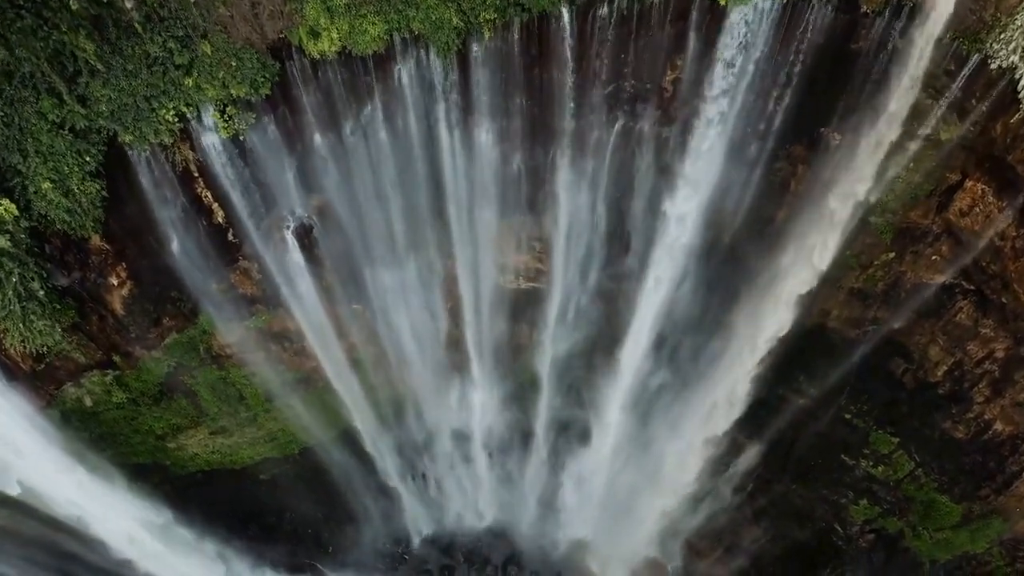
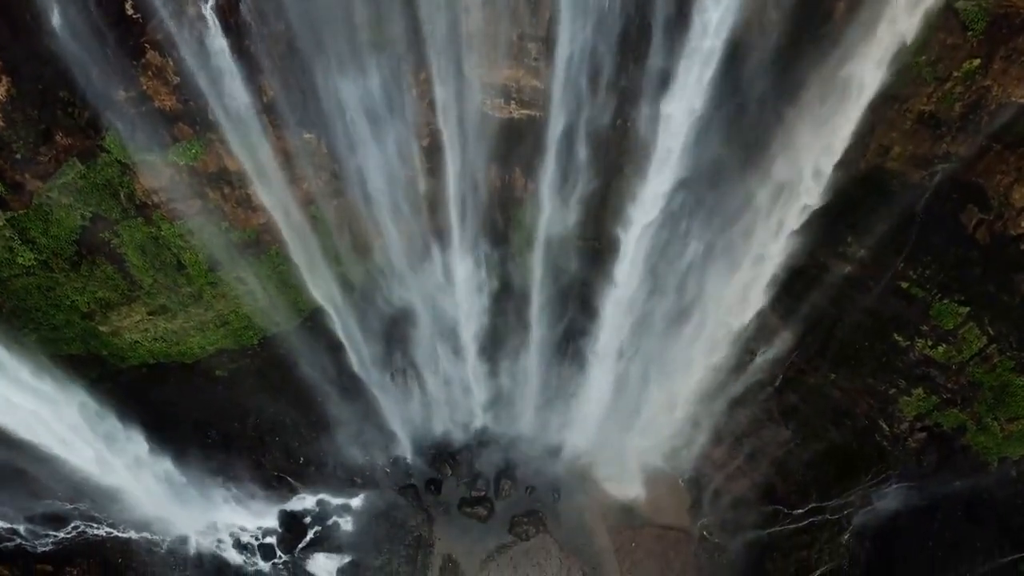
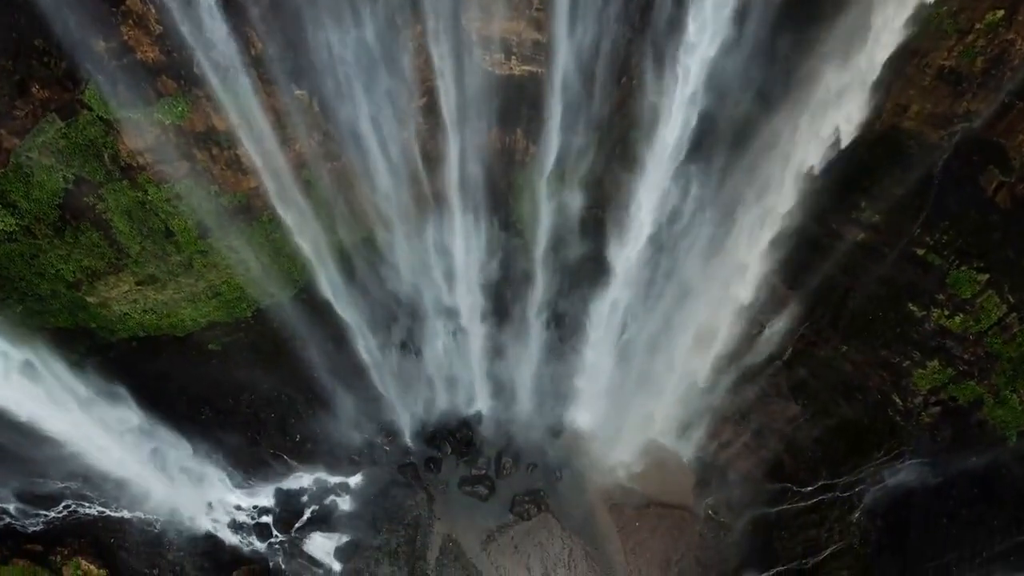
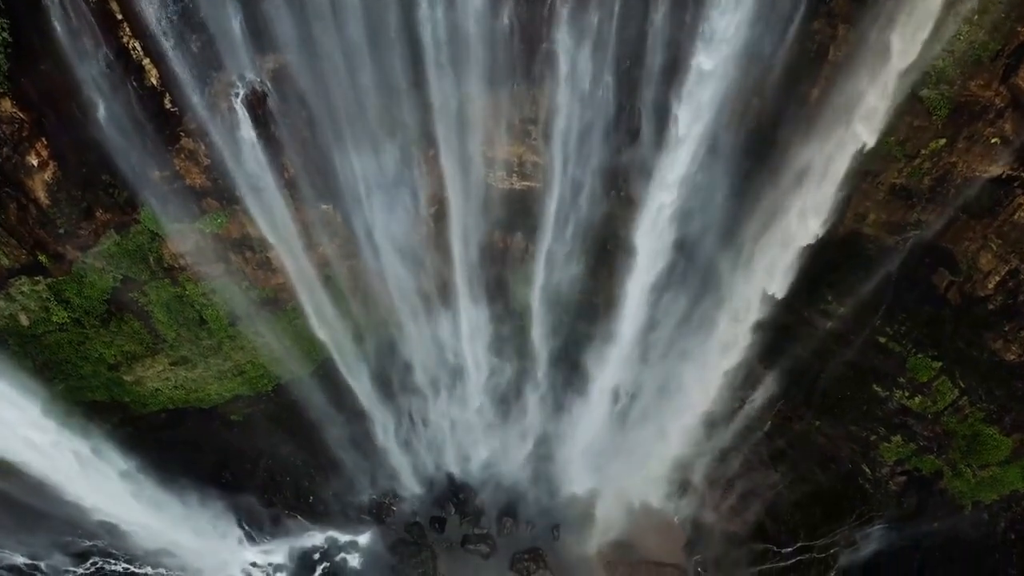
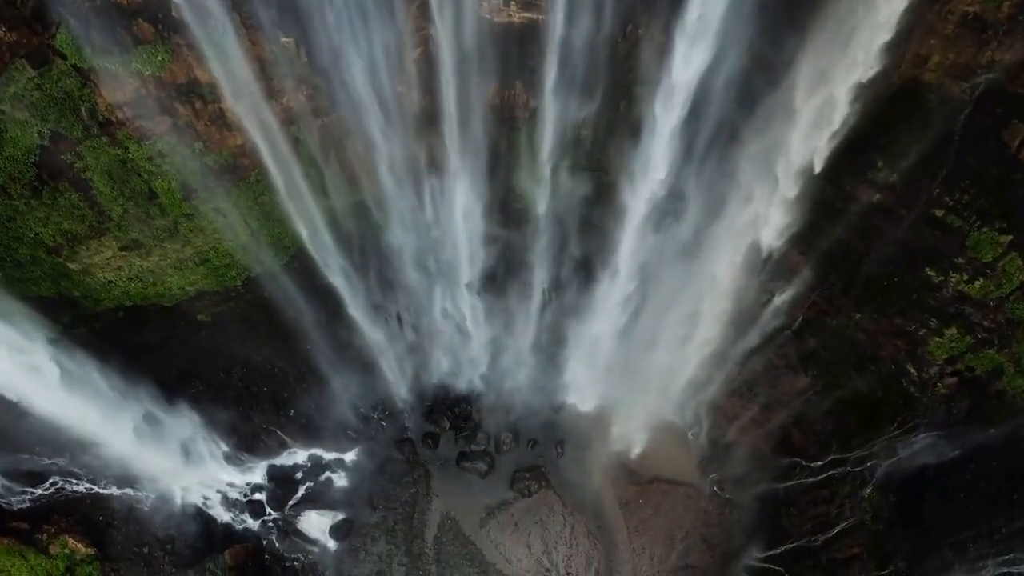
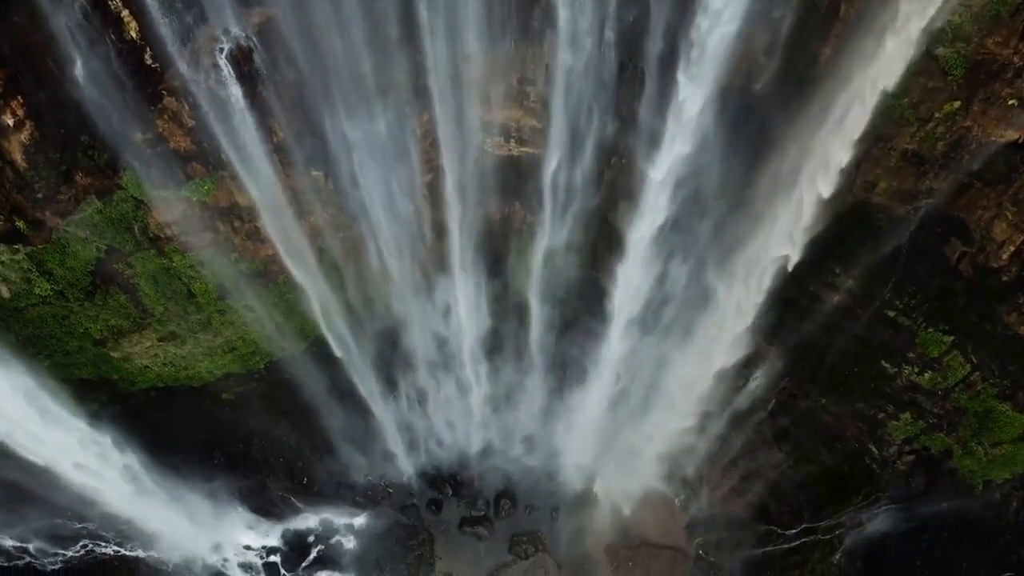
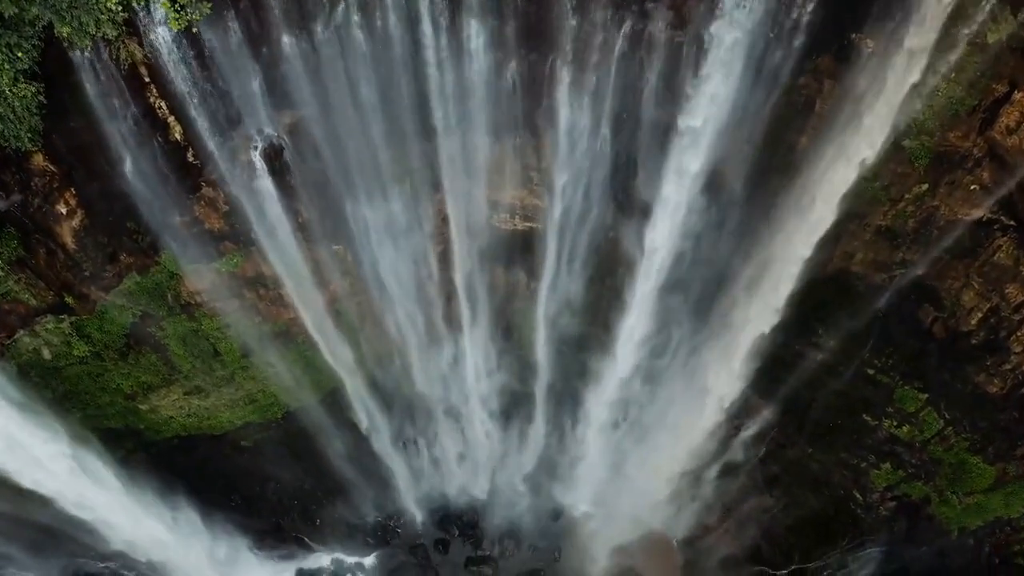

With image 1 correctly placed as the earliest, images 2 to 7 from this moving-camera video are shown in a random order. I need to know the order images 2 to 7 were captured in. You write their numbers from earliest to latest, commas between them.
7, 4, 6, 2, 3, 5
